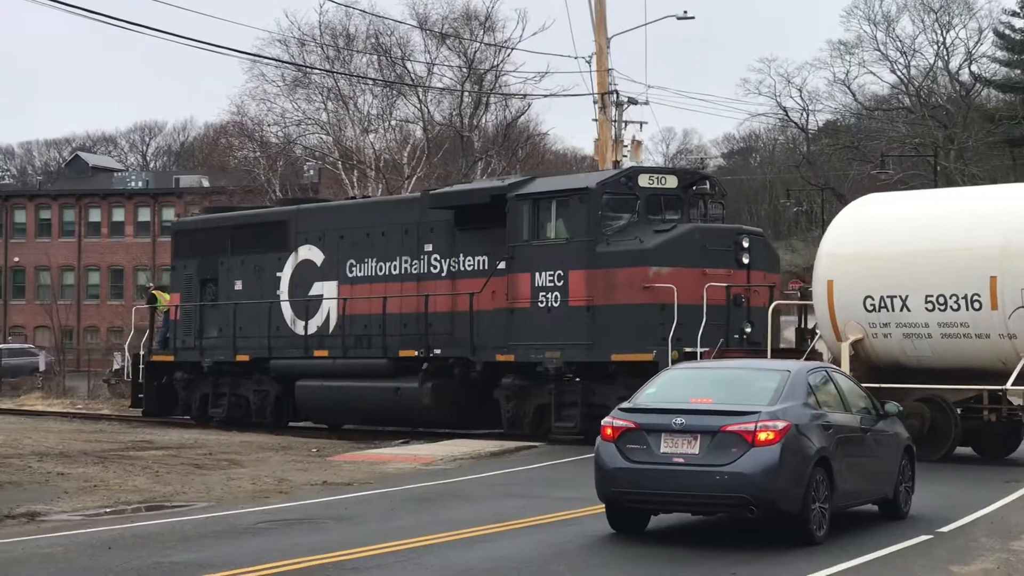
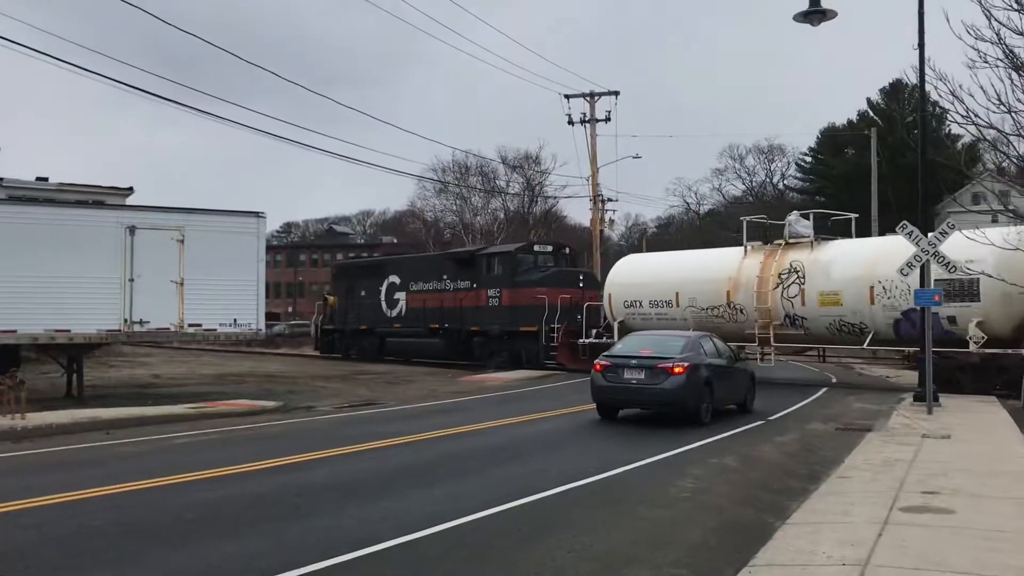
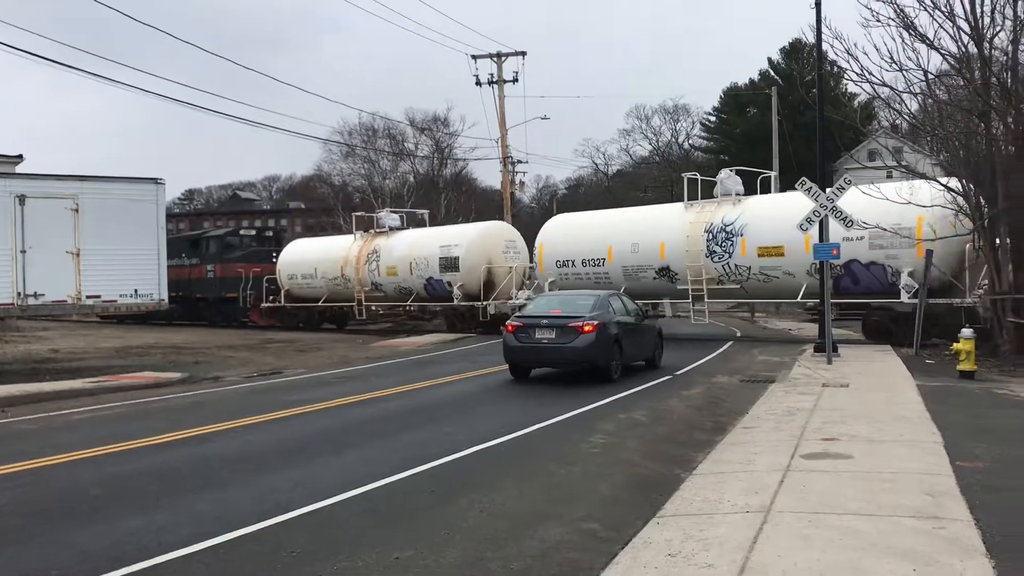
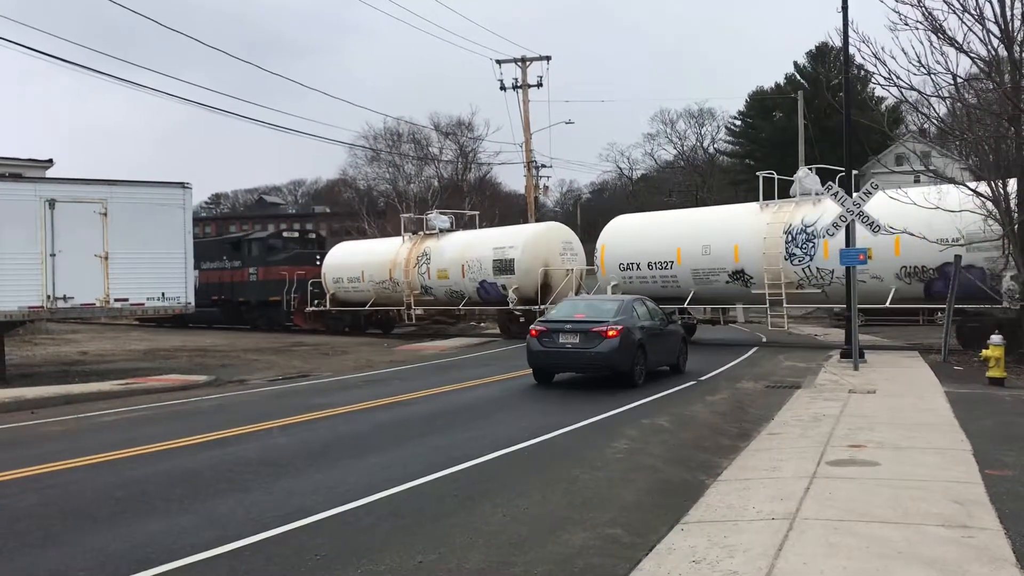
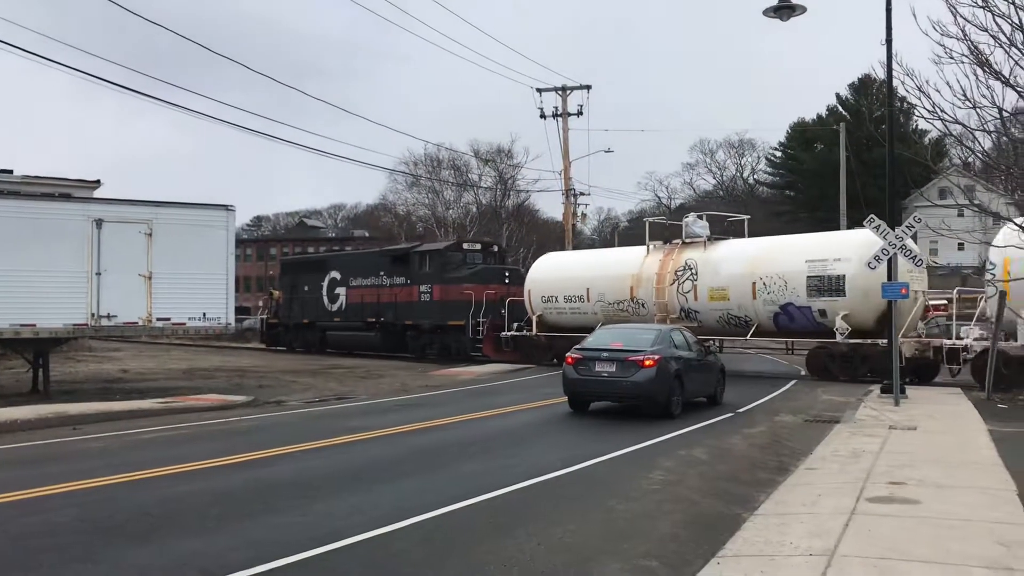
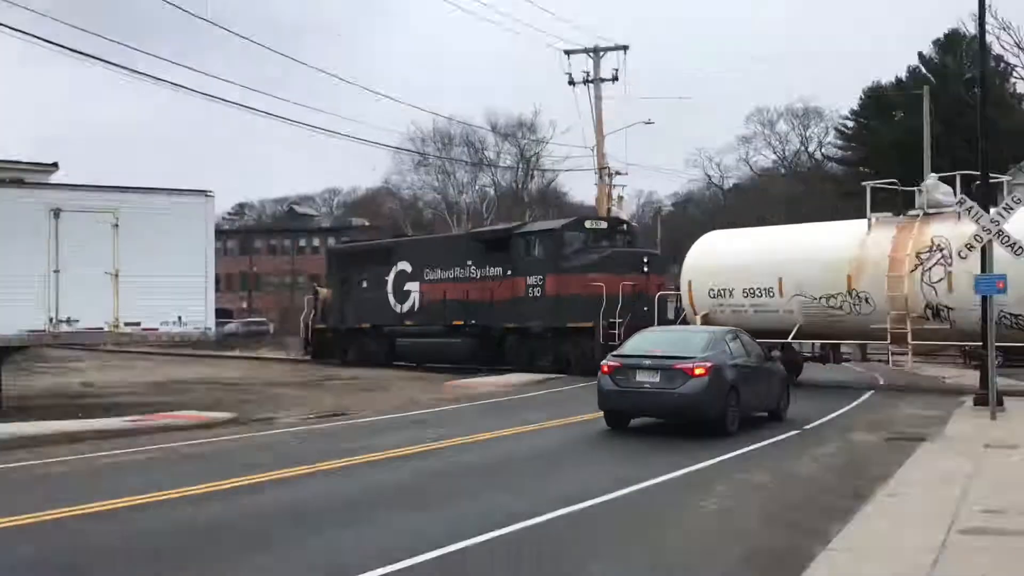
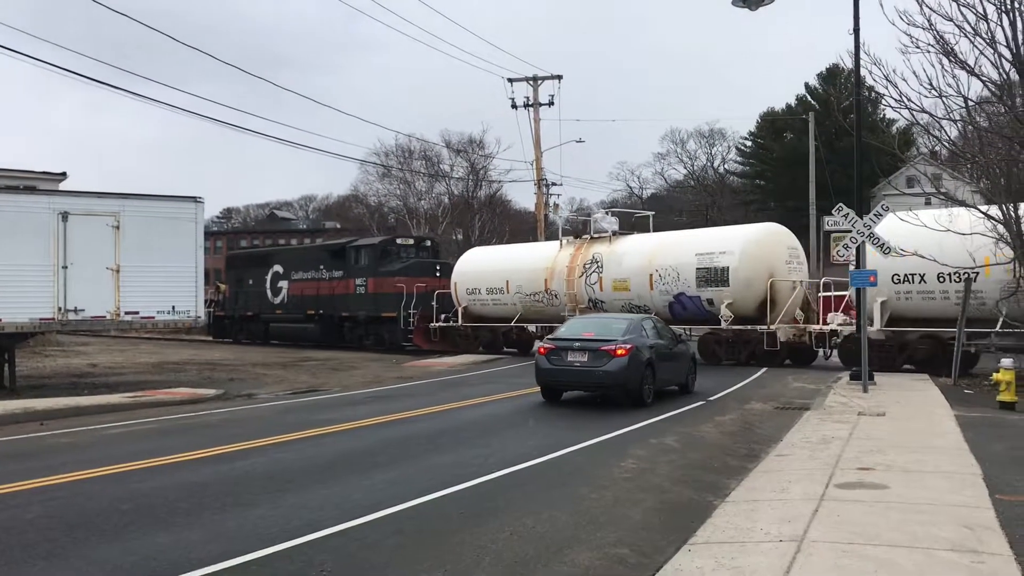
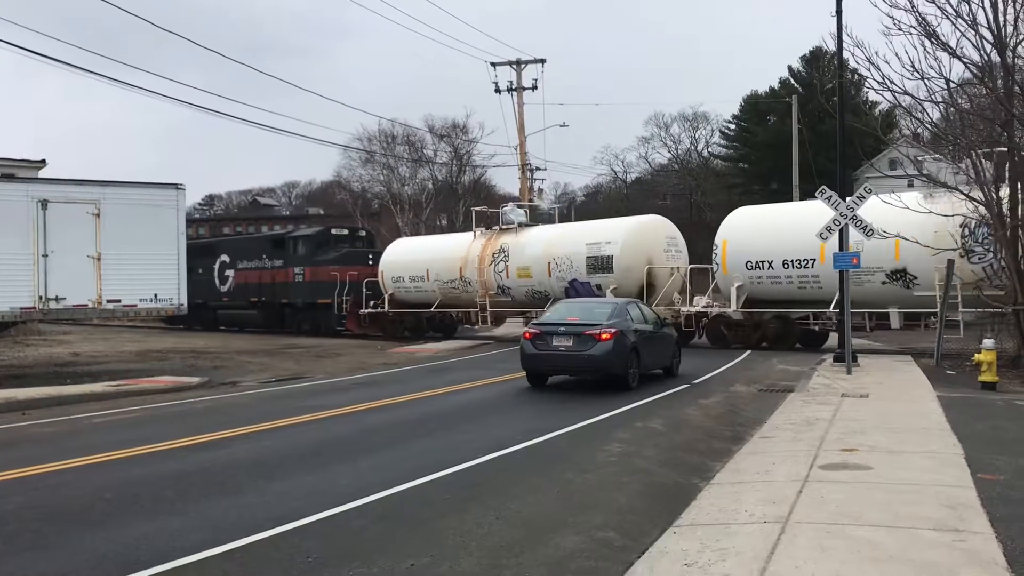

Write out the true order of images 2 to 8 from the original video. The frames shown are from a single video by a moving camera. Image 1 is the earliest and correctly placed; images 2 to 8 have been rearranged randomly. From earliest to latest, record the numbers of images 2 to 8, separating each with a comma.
6, 2, 5, 7, 8, 4, 3
